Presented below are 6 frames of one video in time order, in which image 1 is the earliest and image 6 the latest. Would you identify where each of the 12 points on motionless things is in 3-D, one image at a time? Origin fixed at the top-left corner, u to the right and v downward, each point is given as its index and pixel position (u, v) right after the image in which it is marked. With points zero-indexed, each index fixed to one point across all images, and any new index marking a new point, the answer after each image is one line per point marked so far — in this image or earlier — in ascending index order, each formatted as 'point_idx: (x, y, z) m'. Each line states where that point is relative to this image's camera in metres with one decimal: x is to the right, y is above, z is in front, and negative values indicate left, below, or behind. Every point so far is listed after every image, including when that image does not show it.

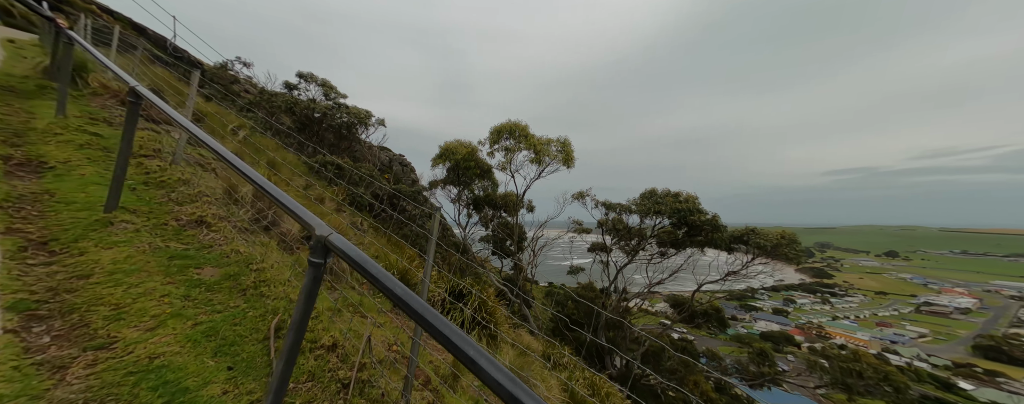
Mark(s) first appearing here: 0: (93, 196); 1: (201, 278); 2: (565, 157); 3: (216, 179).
0: (-3.4, 0.0, +2.2) m
1: (-2.2, -0.5, +1.9) m
2: (+1.6, +1.3, +8.0) m
3: (-3.3, +0.2, +3.0) m
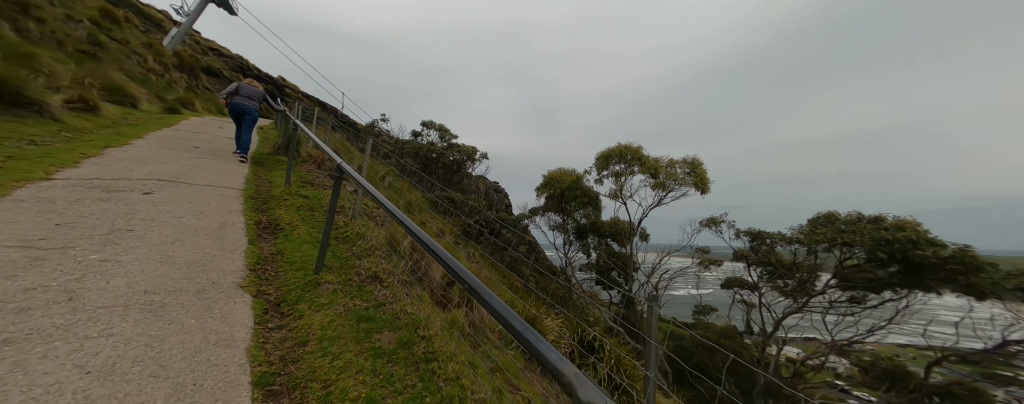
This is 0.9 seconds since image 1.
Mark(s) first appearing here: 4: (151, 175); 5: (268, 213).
0: (-2.0, -0.5, +2.5) m
1: (-0.9, -1.0, +1.9) m
2: (+4.6, +0.5, +6.6) m
3: (-1.6, -0.4, +3.3) m
4: (-4.1, +0.3, +3.1) m
5: (-2.8, -0.1, +3.1) m
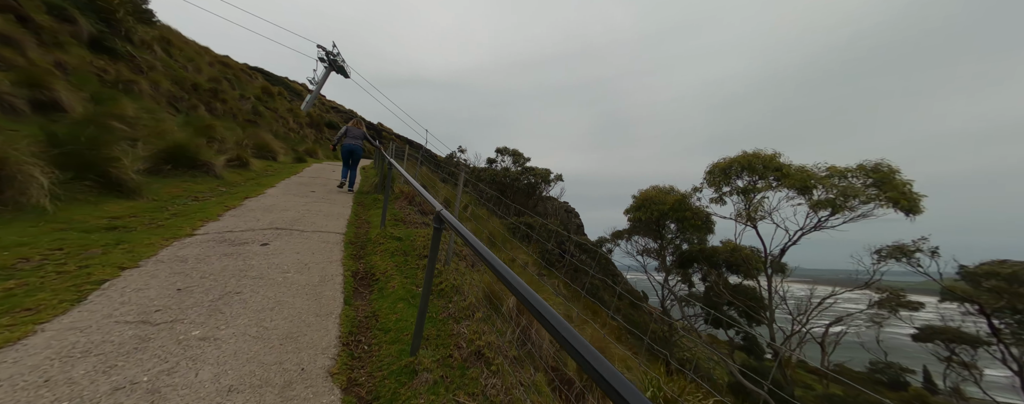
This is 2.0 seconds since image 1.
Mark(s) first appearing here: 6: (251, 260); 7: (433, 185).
0: (-0.9, -0.9, +2.1) m
1: (0.0, -1.3, +1.2) m
2: (+6.4, +0.2, +4.6) m
3: (-0.4, -0.8, +2.8) m
4: (-2.9, -0.3, +3.2) m
5: (-1.6, -0.6, +2.9) m
6: (-2.3, -0.5, +2.4) m
7: (-2.4, +0.5, +8.1) m
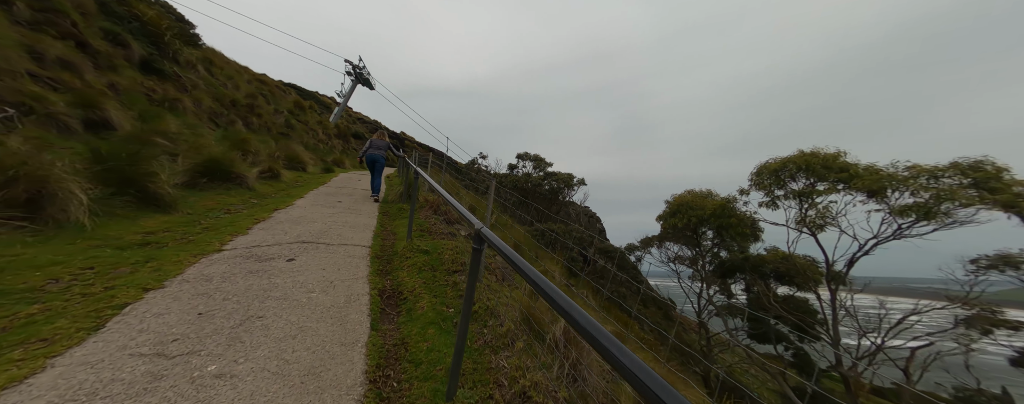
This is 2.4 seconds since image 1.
0: (-0.6, -1.0, +1.9) m
1: (+0.2, -1.4, +0.9) m
2: (+6.9, +0.1, +3.8) m
3: (0.0, -0.9, +2.5) m
4: (-2.5, -0.4, +3.1) m
5: (-1.2, -0.7, +2.7) m
6: (-2.0, -0.6, +2.2) m
7: (-1.7, +0.3, +8.0) m
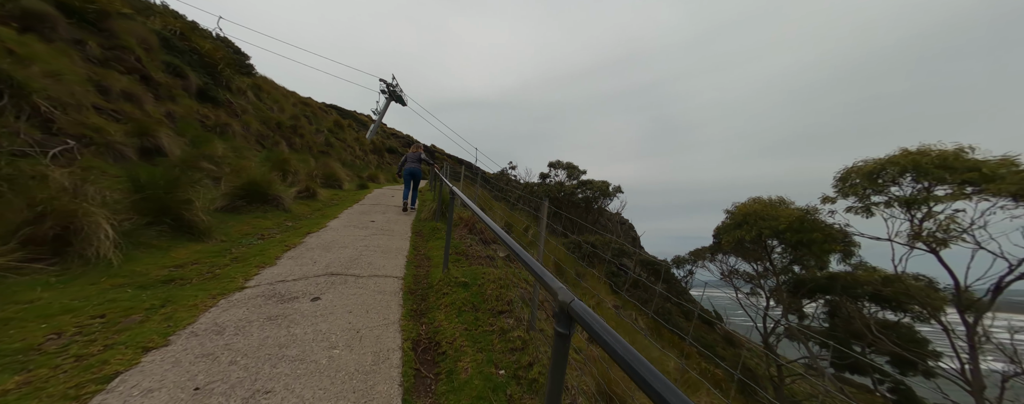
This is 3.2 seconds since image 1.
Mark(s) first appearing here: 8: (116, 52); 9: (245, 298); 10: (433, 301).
0: (-0.1, -1.2, +1.4) m
1: (+0.6, -1.5, +0.3) m
2: (+7.5, +0.1, +2.6) m
3: (+0.5, -1.1, +1.9) m
4: (-1.9, -0.7, +2.8) m
5: (-0.7, -1.0, +2.2) m
6: (-1.5, -0.9, +1.9) m
7: (-0.7, -0.1, +7.6) m
8: (-7.5, +2.8, +5.1) m
9: (-2.1, -0.8, +2.1) m
10: (-0.7, -0.9, +2.4) m
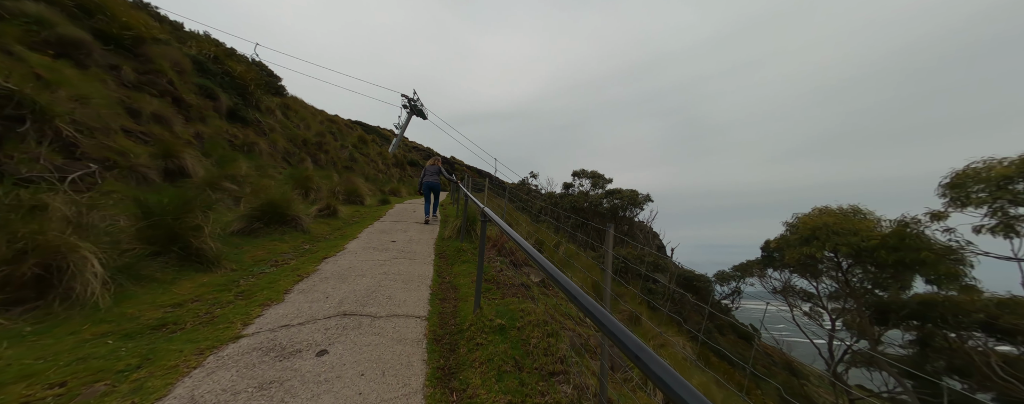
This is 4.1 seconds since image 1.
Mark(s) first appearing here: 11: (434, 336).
0: (+0.2, -1.4, +0.8) m
1: (+0.8, -1.6, -0.3) m
2: (+7.8, 0.0, +1.6) m
3: (+0.8, -1.3, +1.4) m
4: (-1.5, -0.9, +2.4) m
5: (-0.3, -1.2, +1.7) m
6: (-1.2, -1.1, +1.5) m
7: (+0.1, -0.5, +7.1) m
8: (-7.0, +2.4, +5.2) m
9: (-1.8, -1.0, +1.7) m
10: (-0.3, -1.1, +1.9) m
11: (-0.6, -1.0, +2.1) m
